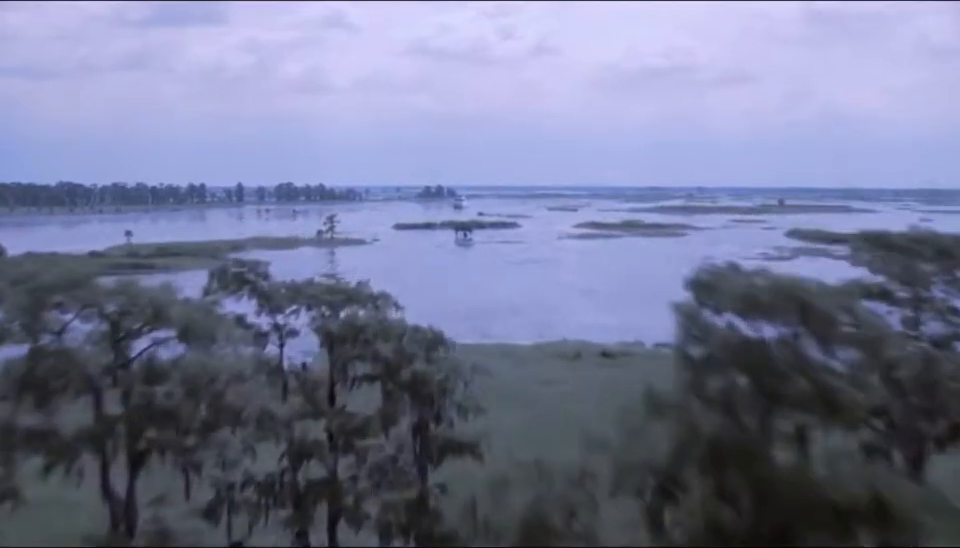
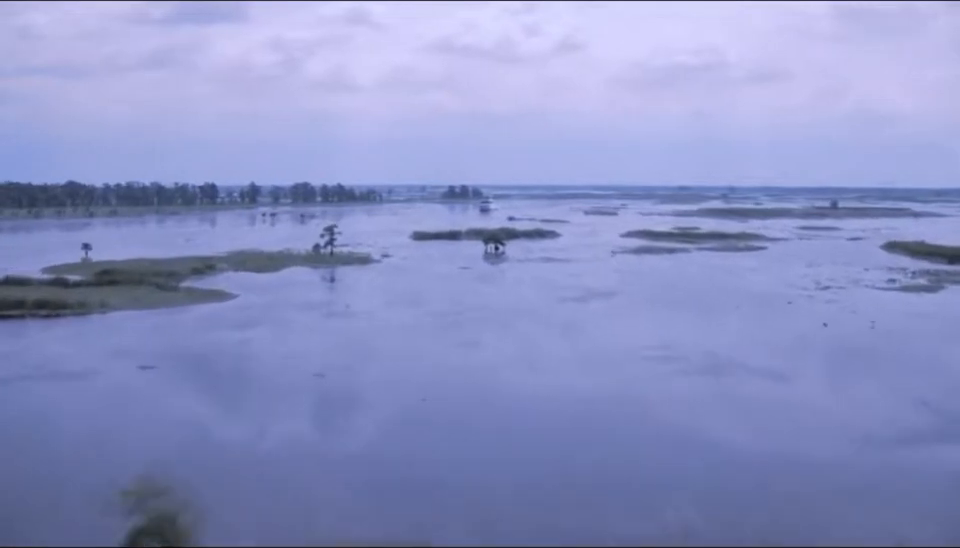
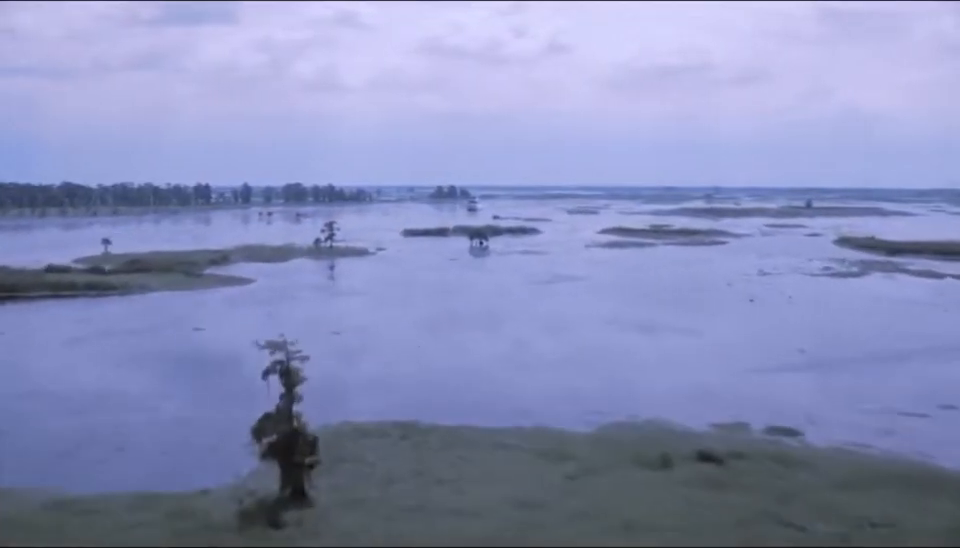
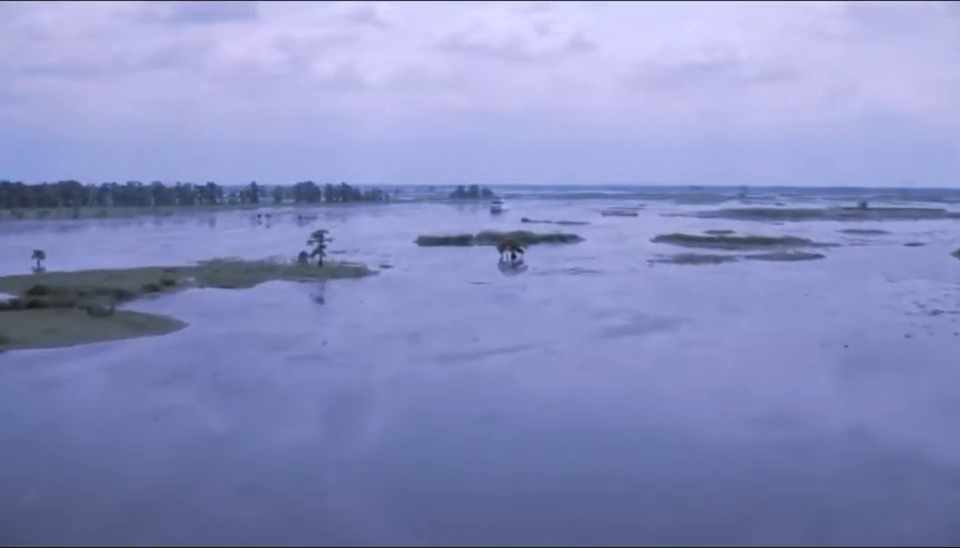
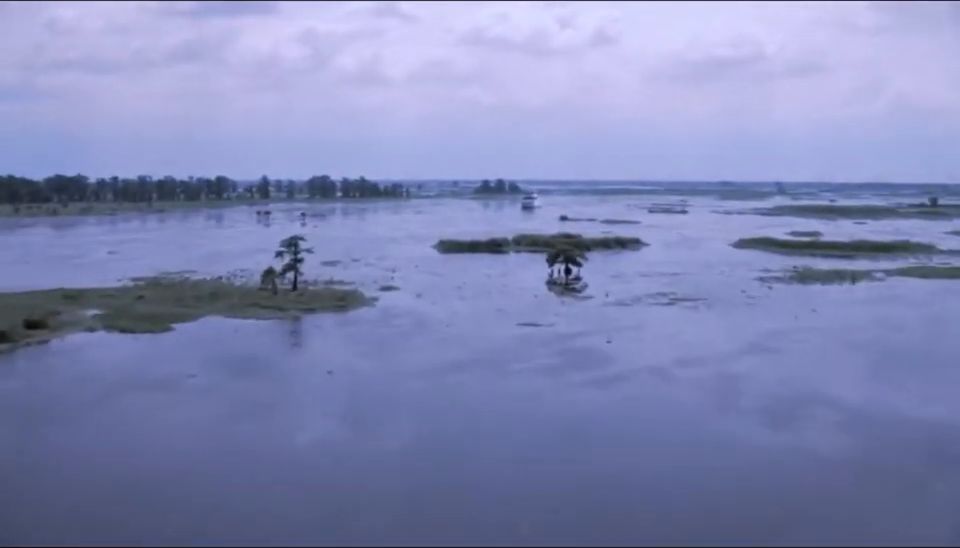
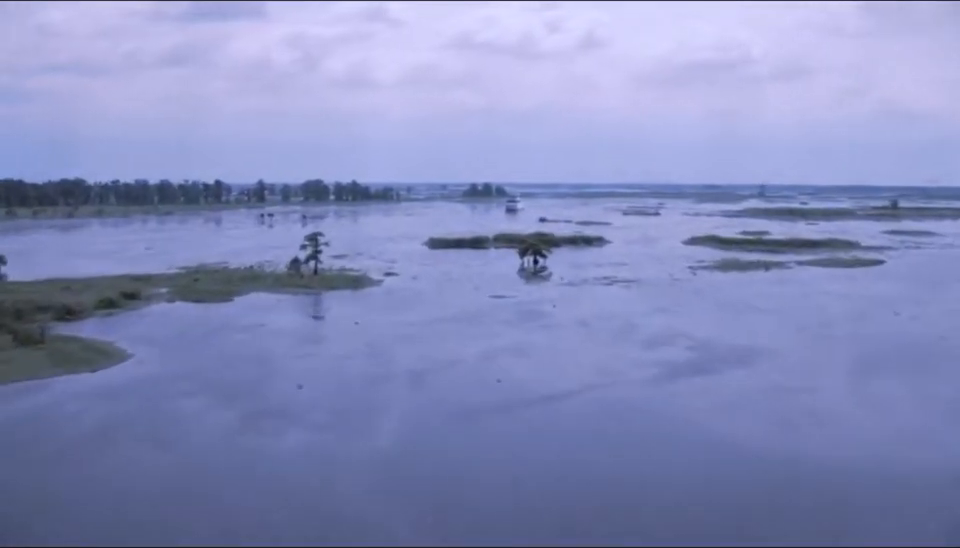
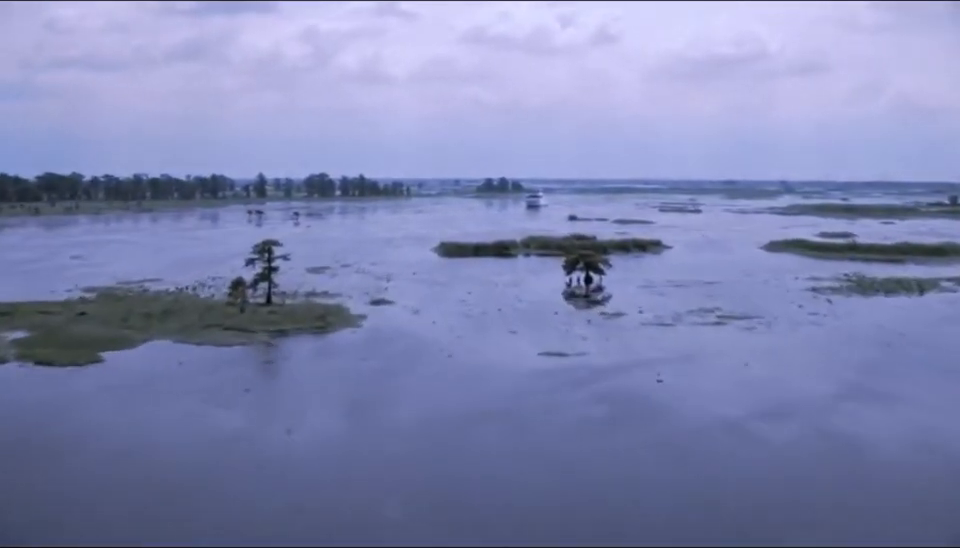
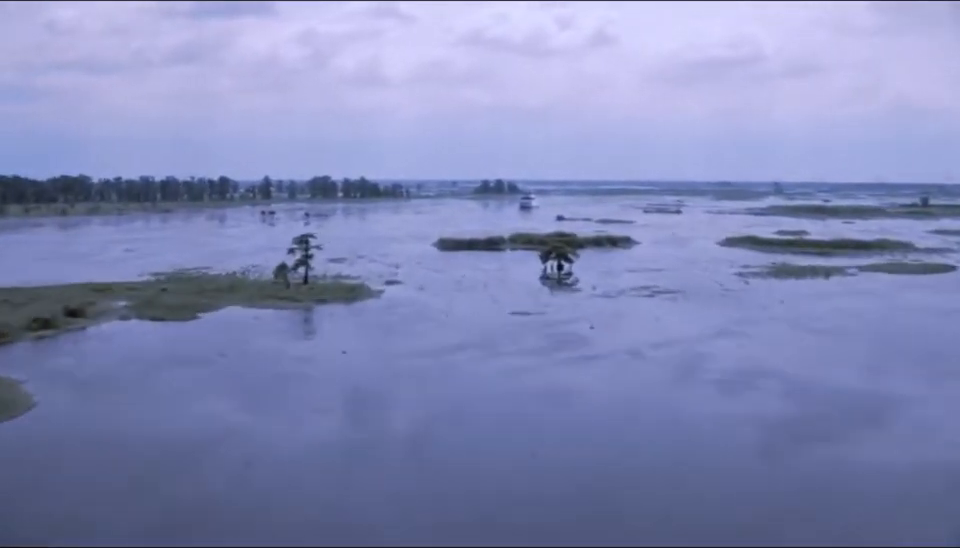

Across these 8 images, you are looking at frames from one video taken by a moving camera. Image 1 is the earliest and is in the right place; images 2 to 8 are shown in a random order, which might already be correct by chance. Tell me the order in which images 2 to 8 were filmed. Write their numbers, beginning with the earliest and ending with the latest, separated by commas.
3, 2, 4, 6, 8, 5, 7
